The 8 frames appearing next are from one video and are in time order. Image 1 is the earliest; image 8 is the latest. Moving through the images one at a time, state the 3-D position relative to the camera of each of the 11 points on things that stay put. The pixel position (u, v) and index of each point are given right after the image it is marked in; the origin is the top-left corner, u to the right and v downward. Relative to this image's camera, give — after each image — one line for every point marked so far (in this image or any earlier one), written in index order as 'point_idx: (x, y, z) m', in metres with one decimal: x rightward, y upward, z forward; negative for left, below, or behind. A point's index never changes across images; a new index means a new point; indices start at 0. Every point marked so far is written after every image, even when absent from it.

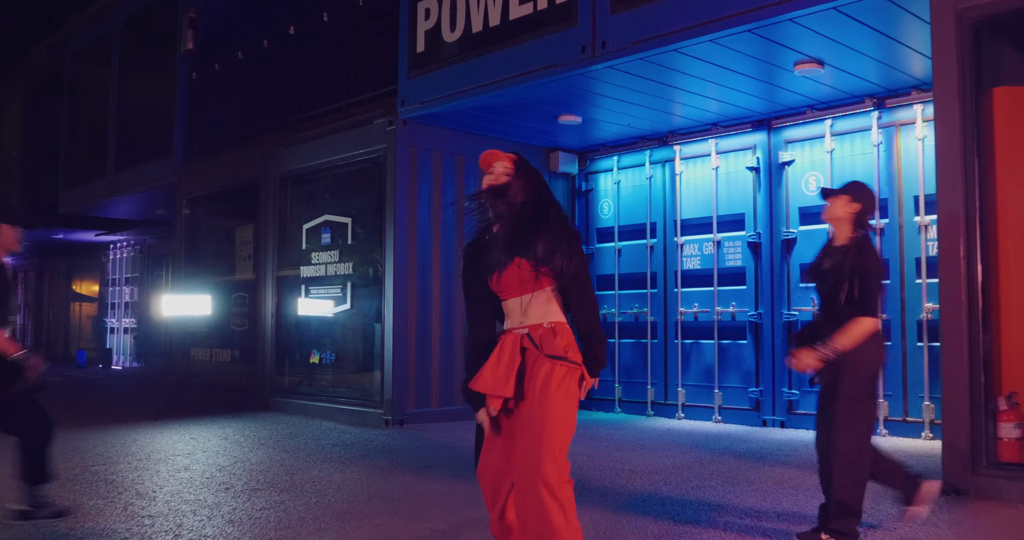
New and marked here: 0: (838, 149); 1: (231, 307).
0: (+2.4, +0.9, +8.3) m
1: (-2.7, -0.4, +10.7) m
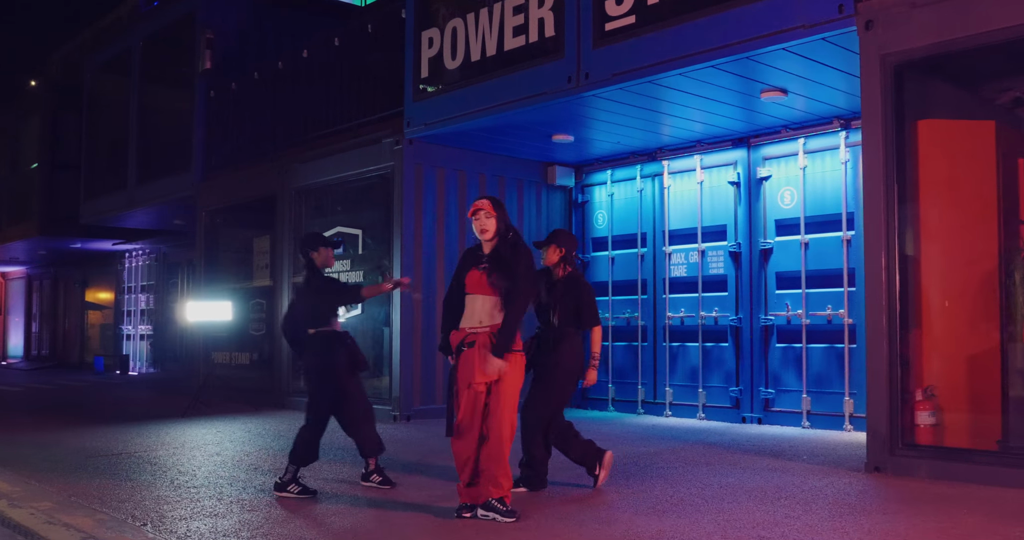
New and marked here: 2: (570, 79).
0: (+2.4, +0.8, +9.0) m
1: (-2.7, -0.4, +11.5) m
2: (+0.4, +1.4, +8.0) m
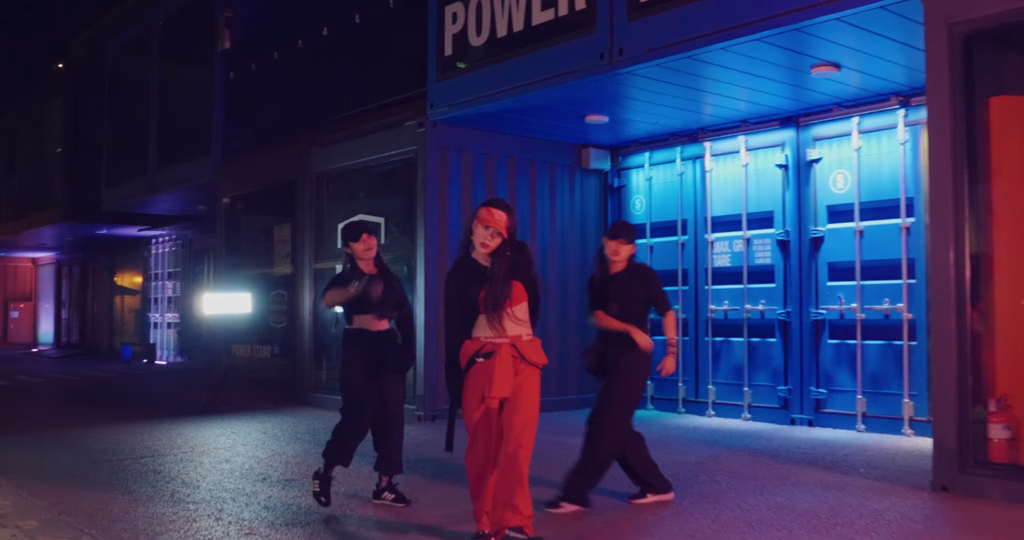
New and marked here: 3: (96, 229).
0: (+2.6, +0.9, +8.3) m
1: (-2.4, -0.3, +11.0) m
2: (+0.6, +1.4, +7.3) m
3: (-5.9, +0.6, +16.0) m
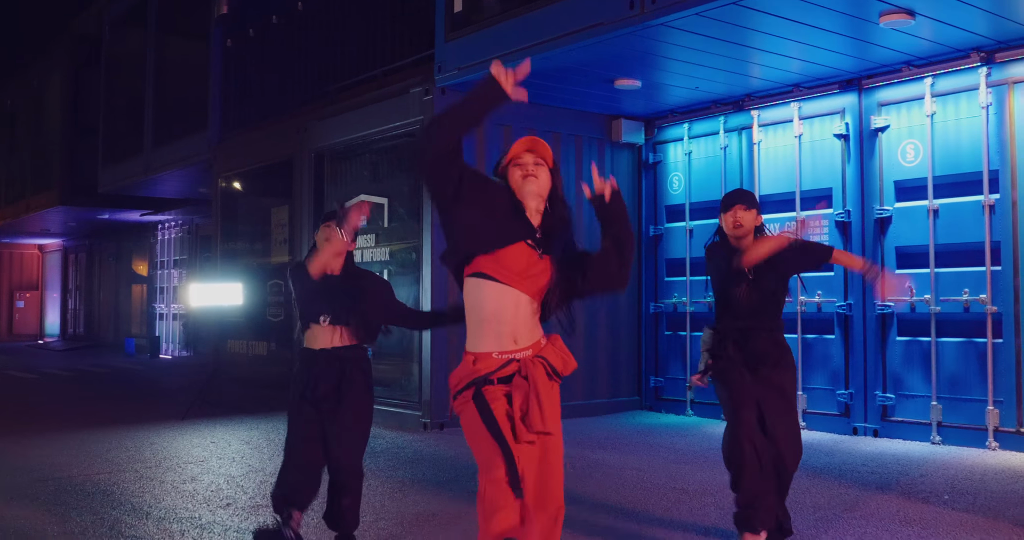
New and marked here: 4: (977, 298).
0: (+2.7, +1.0, +7.1) m
1: (-2.2, -0.2, +10.0) m
2: (+0.7, +1.5, +6.2) m
3: (-5.6, +0.8, +15.1) m
4: (+2.9, -0.2, +6.8) m
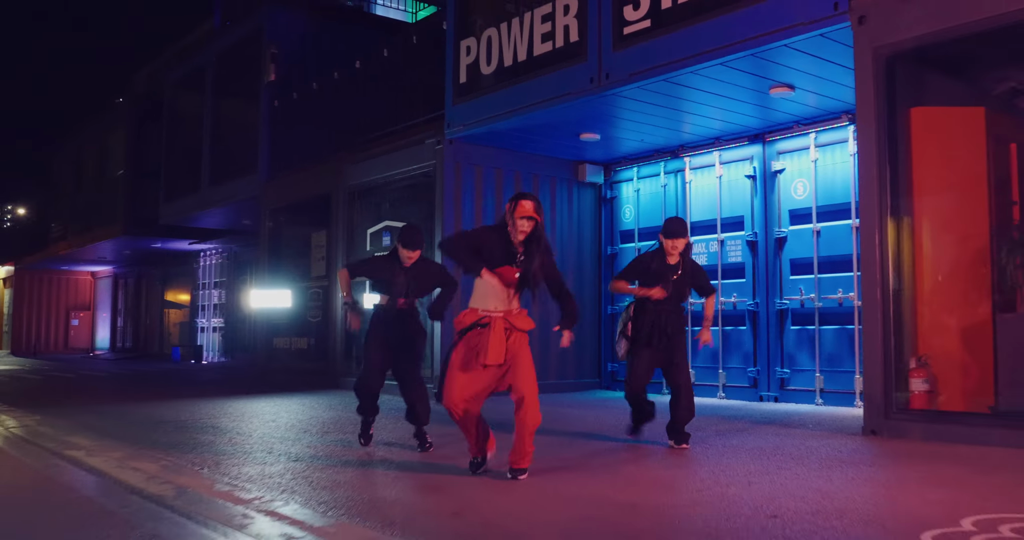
0: (+2.7, +1.0, +9.6) m
1: (-2.3, -0.4, +12.4) m
2: (+0.6, +1.5, +8.7) m
3: (-5.7, +0.4, +17.6) m
4: (+2.8, -0.2, +9.3) m
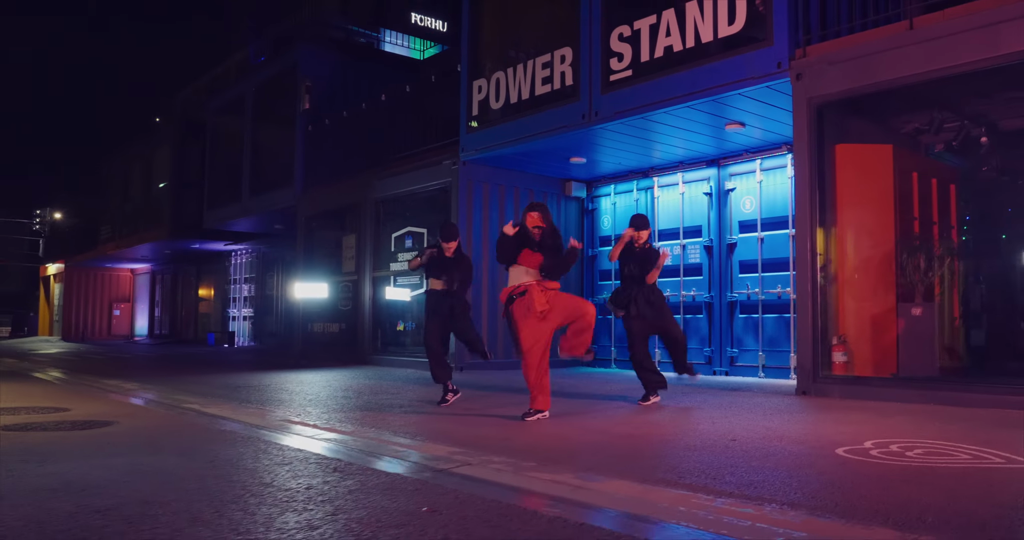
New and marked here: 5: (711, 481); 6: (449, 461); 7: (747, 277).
0: (+2.7, +1.0, +12.0) m
1: (-2.3, -0.3, +14.7) m
2: (+0.7, +1.5, +11.1) m
3: (-5.8, +0.5, +19.8) m
4: (+2.8, -0.2, +11.7) m
5: (+0.8, -0.8, +4.2) m
6: (-0.3, -0.8, +4.8) m
7: (+2.5, -0.1, +12.1) m
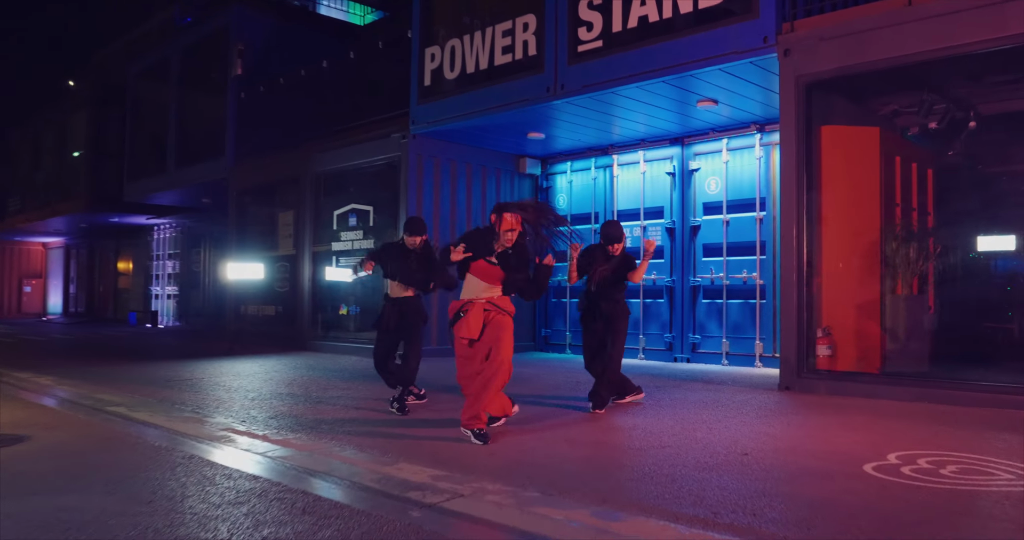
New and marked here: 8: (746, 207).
0: (+2.2, +1.1, +11.4) m
1: (-2.9, -0.1, +13.9) m
2: (+0.3, +1.7, +10.4) m
3: (-6.8, +0.9, +18.7) m
4: (+2.3, 0.0, +11.2) m
5: (+0.8, -0.8, +3.6) m
6: (-0.3, -0.8, +4.1) m
7: (+2.0, +0.1, +11.6) m
8: (+2.3, +0.6, +11.3) m
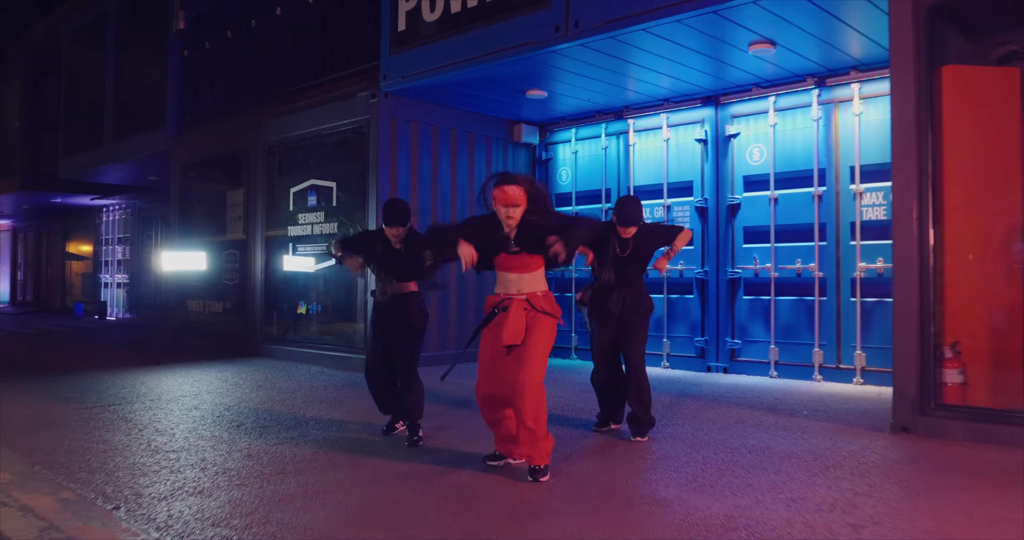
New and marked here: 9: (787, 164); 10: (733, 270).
0: (+2.2, +1.2, +9.3) m
1: (-3.0, +0.1, +11.6) m
2: (+0.2, +1.7, +8.2) m
3: (-6.9, +1.1, +16.4) m
4: (+2.3, 0.0, +9.0) m
5: (+0.9, -0.9, +1.4) m
6: (-0.2, -0.8, +1.9) m
7: (+2.0, +0.2, +9.4) m
8: (+2.3, +0.7, +9.1) m
9: (+2.2, +0.9, +9.2) m
10: (+1.9, 0.0, +9.5) m
